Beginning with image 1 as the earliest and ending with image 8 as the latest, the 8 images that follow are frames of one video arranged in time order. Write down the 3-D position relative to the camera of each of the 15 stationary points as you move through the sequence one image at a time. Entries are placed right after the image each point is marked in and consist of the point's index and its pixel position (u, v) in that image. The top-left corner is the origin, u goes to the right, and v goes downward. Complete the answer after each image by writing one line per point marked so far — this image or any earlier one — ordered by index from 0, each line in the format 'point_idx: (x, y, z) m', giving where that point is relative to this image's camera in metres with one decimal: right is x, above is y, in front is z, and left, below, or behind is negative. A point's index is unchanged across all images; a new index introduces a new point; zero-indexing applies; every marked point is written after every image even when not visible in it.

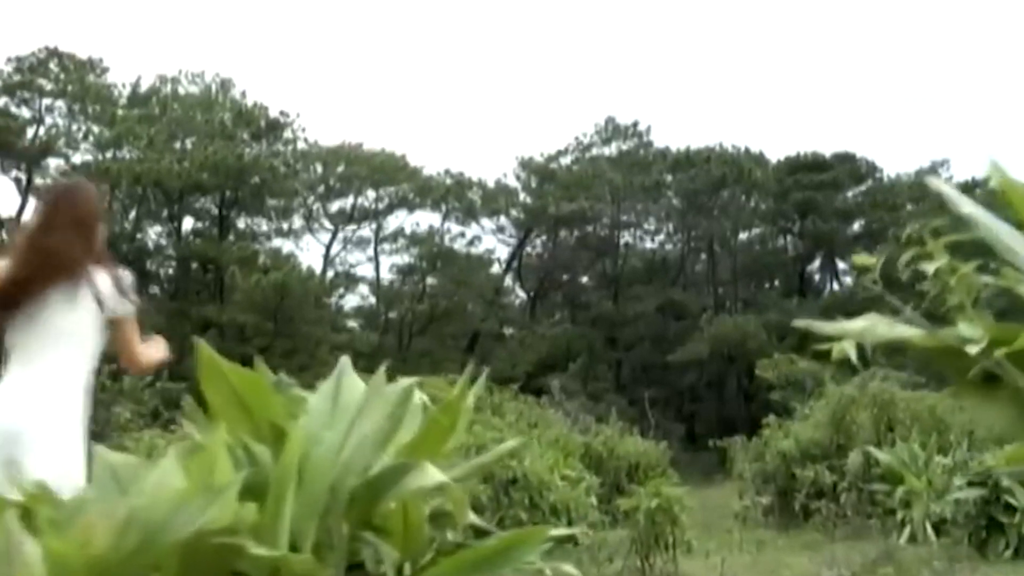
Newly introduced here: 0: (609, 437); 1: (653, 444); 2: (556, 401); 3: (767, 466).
0: (+0.8, -1.2, +12.7) m
1: (+1.3, -1.4, +14.0) m
2: (+0.5, -1.3, +17.9) m
3: (+2.3, -1.5, +13.4) m
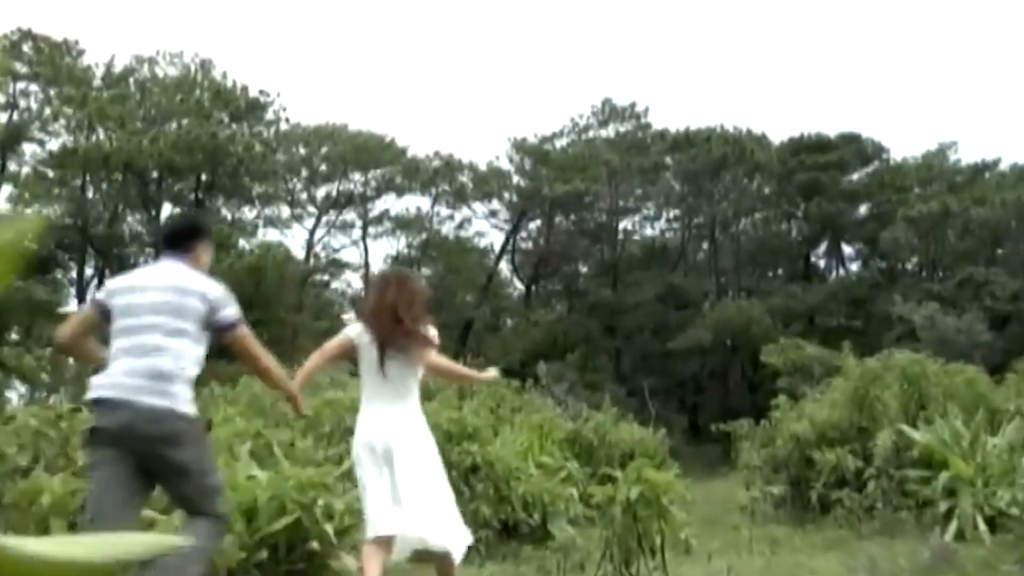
0: (+0.7, -1.0, +11.6) m
1: (+1.2, -1.2, +13.0) m
2: (+0.4, -1.1, +16.9) m
3: (+2.2, -1.3, +12.4) m
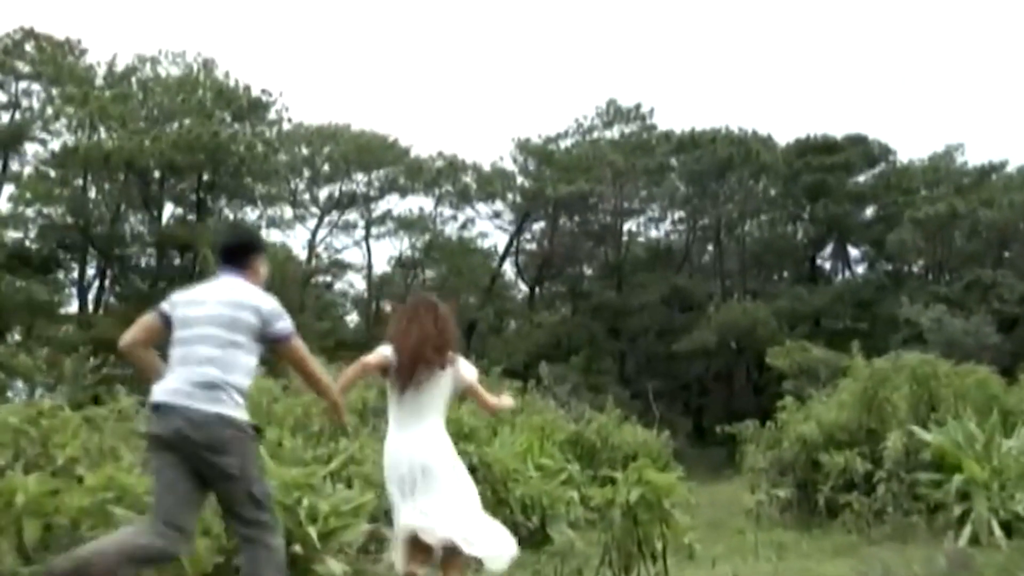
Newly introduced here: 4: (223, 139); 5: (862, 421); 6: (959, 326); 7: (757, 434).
0: (+0.7, -1.0, +11.5) m
1: (+1.2, -1.2, +12.8) m
2: (+0.4, -1.1, +16.7) m
3: (+2.2, -1.3, +12.2) m
4: (-3.8, +1.9, +19.7) m
5: (+2.7, -1.0, +11.7) m
6: (+5.5, -0.5, +18.6) m
7: (+2.2, -1.3, +13.6) m
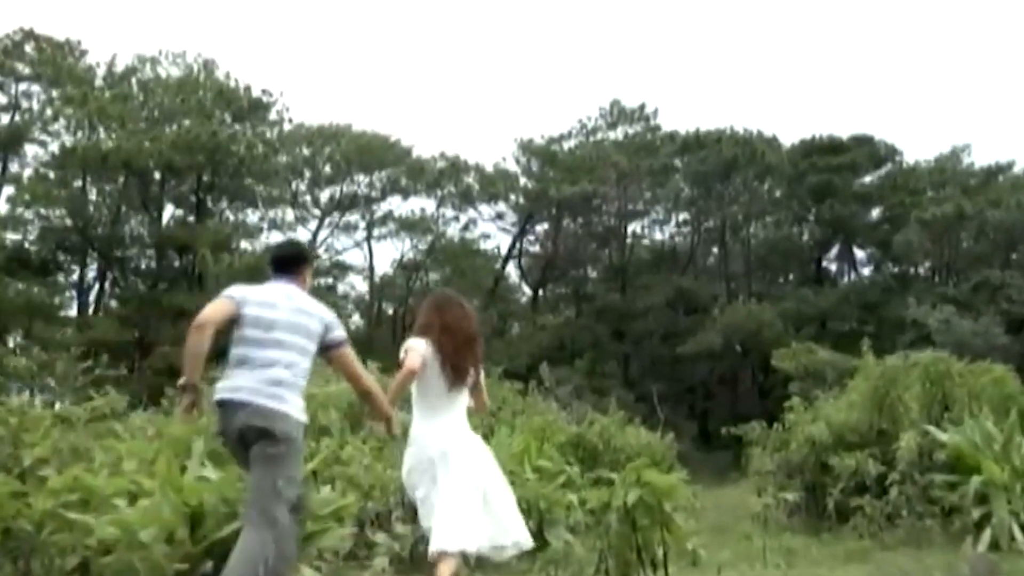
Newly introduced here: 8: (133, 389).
0: (+0.7, -1.0, +11.2) m
1: (+1.2, -1.2, +12.6) m
2: (+0.4, -1.1, +16.5) m
3: (+2.2, -1.3, +12.0) m
4: (-3.7, +1.9, +19.4) m
5: (+2.7, -1.0, +11.5) m
6: (+5.5, -0.5, +18.4) m
7: (+2.2, -1.3, +13.3) m
8: (-4.1, -1.1, +16.6) m
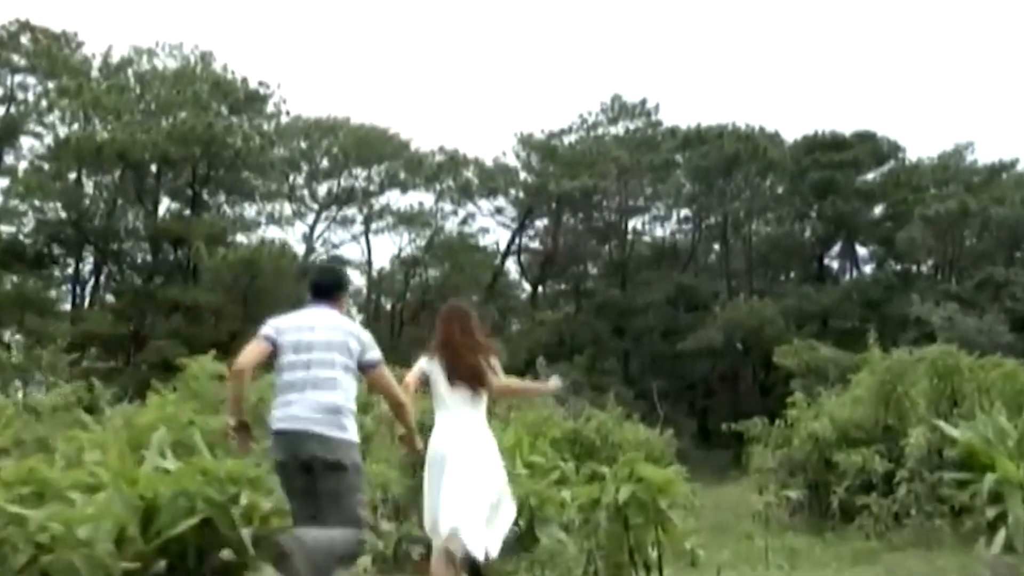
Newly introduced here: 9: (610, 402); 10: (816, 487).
0: (+0.7, -1.0, +11.0) m
1: (+1.2, -1.2, +12.3) m
2: (+0.4, -1.1, +16.3) m
3: (+2.2, -1.3, +11.7) m
4: (-3.7, +2.0, +19.2) m
5: (+2.7, -1.0, +11.2) m
6: (+5.5, -0.4, +18.1) m
7: (+2.2, -1.3, +13.1) m
8: (-4.2, -1.0, +16.4) m
9: (+0.9, -1.0, +13.4) m
10: (+2.3, -1.5, +11.5) m
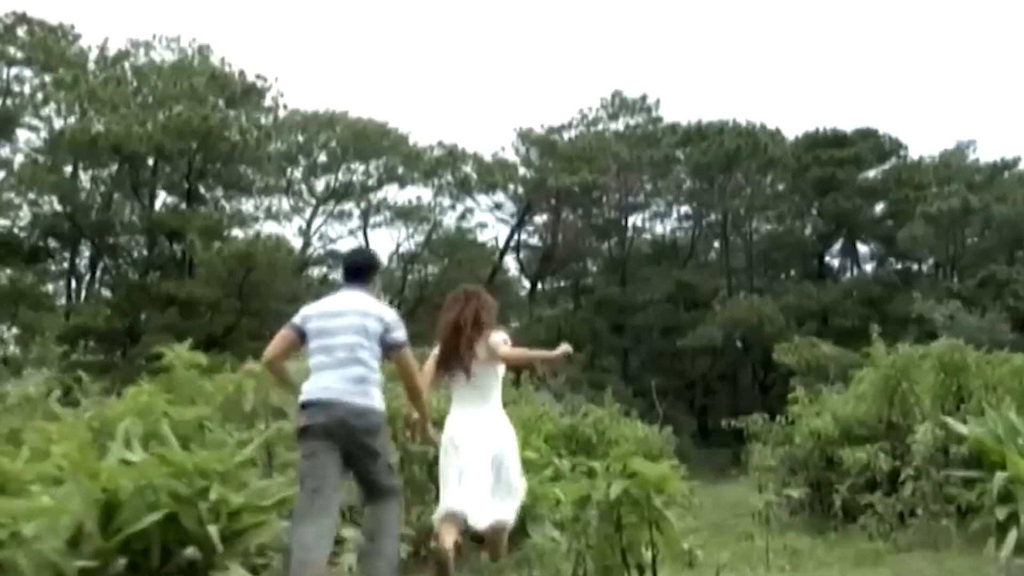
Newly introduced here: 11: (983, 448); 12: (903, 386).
0: (+0.6, -0.9, +10.8) m
1: (+1.1, -1.1, +12.2) m
2: (+0.4, -1.0, +16.1) m
3: (+2.2, -1.3, +11.6) m
4: (-3.8, +2.1, +19.0) m
5: (+2.7, -0.9, +11.1) m
6: (+5.5, -0.4, +18.0) m
7: (+2.2, -1.2, +13.0) m
8: (-4.2, -1.0, +16.2) m
9: (+0.8, -1.0, +13.3) m
10: (+2.3, -1.5, +11.4) m
11: (+2.1, -0.7, +6.8) m
12: (+2.8, -0.7, +10.9) m
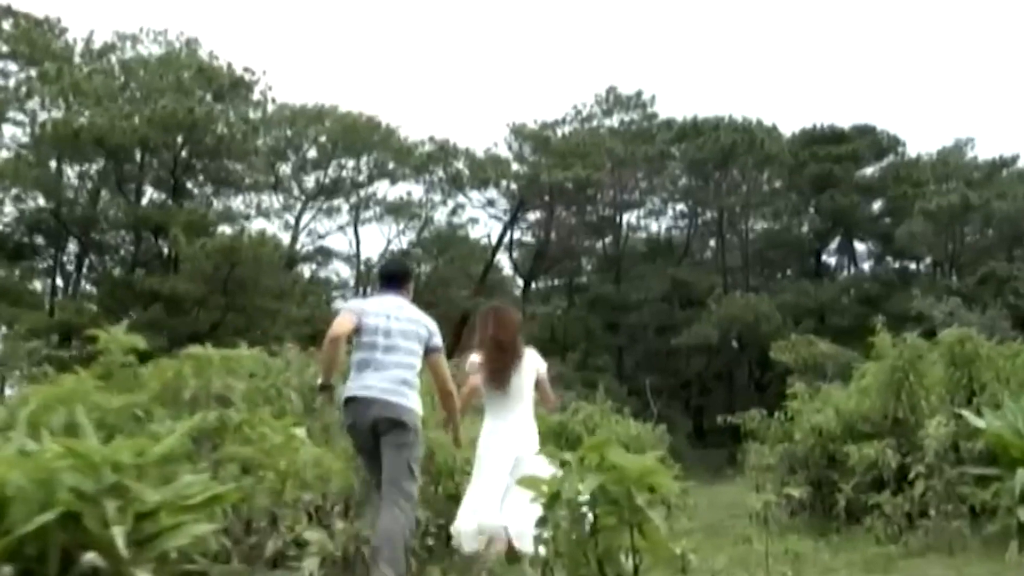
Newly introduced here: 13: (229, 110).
0: (+0.6, -0.9, +10.5) m
1: (+1.1, -1.1, +11.8) m
2: (+0.3, -1.0, +15.8) m
3: (+2.1, -1.2, +11.2) m
4: (-3.9, +2.1, +18.7) m
5: (+2.6, -0.9, +10.7) m
6: (+5.4, -0.4, +17.6) m
7: (+2.1, -1.2, +12.6) m
8: (-4.3, -0.9, +15.8) m
9: (+0.7, -0.9, +12.9) m
10: (+2.2, -1.4, +11.0) m
11: (+2.1, -0.7, +6.4) m
12: (+2.7, -0.7, +10.5) m
13: (-3.7, +2.3, +20.0) m
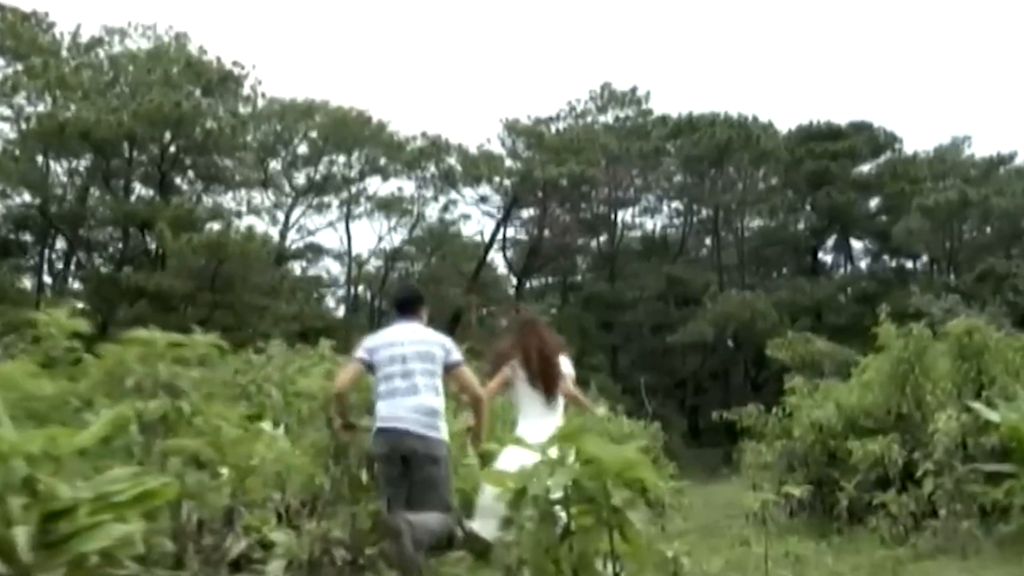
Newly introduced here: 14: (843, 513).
0: (+0.5, -0.9, +10.2) m
1: (+1.0, -1.0, +11.5) m
2: (+0.2, -0.9, +15.5) m
3: (+2.0, -1.2, +10.9) m
4: (-3.9, +2.2, +18.4) m
5: (+2.5, -0.9, +10.4) m
6: (+5.3, -0.3, +17.4) m
7: (+2.0, -1.1, +12.3) m
8: (-4.4, -0.9, +15.5) m
9: (+0.7, -0.9, +12.6) m
10: (+2.1, -1.4, +10.8) m
11: (+2.0, -0.6, +6.2) m
12: (+2.7, -0.6, +10.3) m
13: (-3.8, +2.4, +19.7) m
14: (+2.2, -1.5, +10.3) m
